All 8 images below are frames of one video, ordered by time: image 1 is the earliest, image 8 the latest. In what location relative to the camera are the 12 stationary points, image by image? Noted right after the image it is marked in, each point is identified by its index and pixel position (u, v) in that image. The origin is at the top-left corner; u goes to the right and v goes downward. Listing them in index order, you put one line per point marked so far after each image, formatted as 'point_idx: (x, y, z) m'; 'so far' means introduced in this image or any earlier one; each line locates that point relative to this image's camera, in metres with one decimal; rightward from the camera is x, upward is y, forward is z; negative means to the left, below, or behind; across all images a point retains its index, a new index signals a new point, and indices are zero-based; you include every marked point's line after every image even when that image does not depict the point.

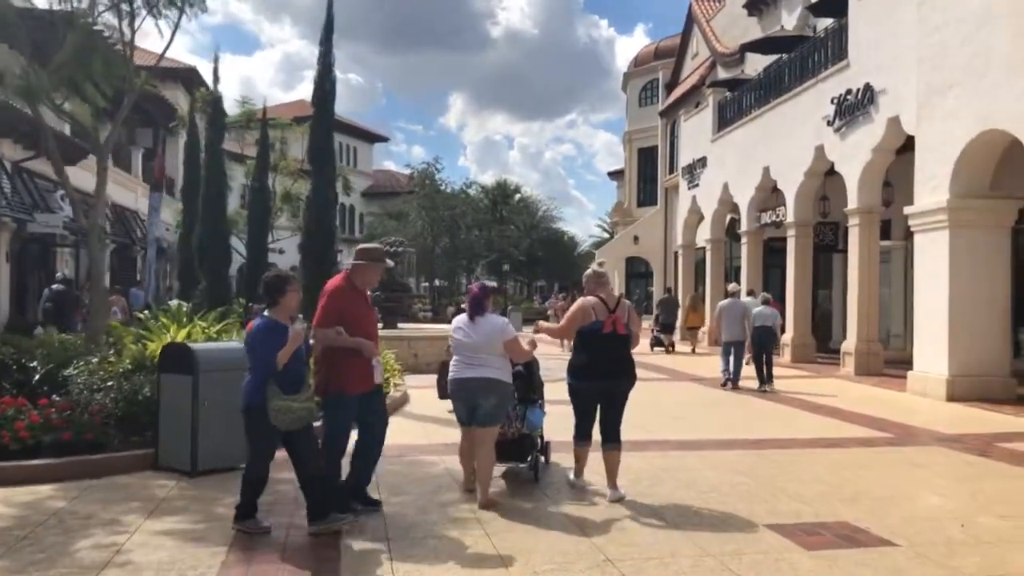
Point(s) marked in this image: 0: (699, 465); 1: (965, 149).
0: (+1.8, -1.7, +8.2) m
1: (+6.8, +2.1, +13.0) m
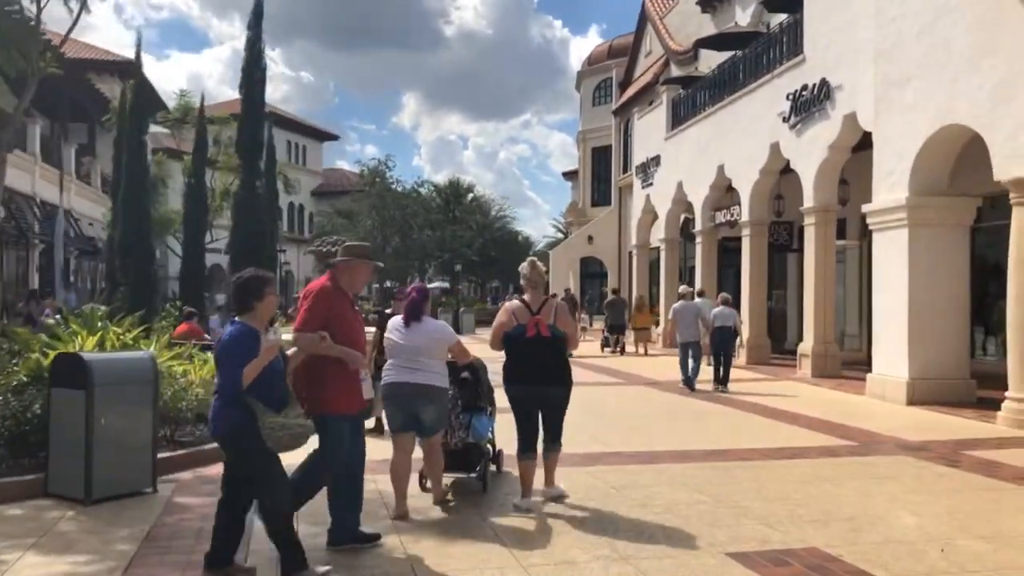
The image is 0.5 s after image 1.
0: (+1.3, -1.7, +7.6) m
1: (+6.0, +2.1, +12.6) m
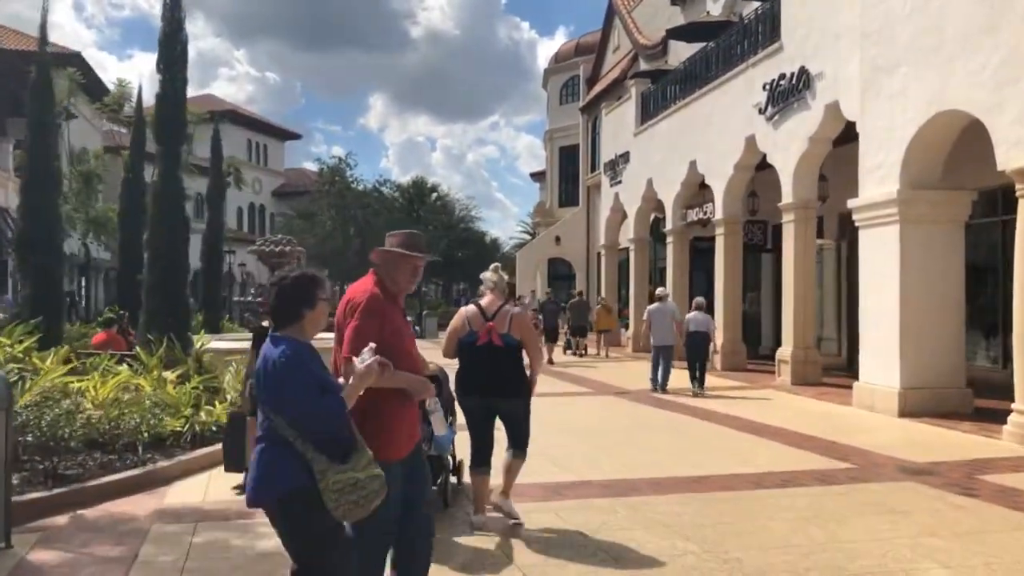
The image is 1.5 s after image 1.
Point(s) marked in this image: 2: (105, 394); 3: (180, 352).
0: (+0.9, -1.7, +6.4) m
1: (+5.4, +2.1, +11.6) m
2: (-4.0, -1.0, +8.5) m
3: (-4.1, -0.8, +10.5) m
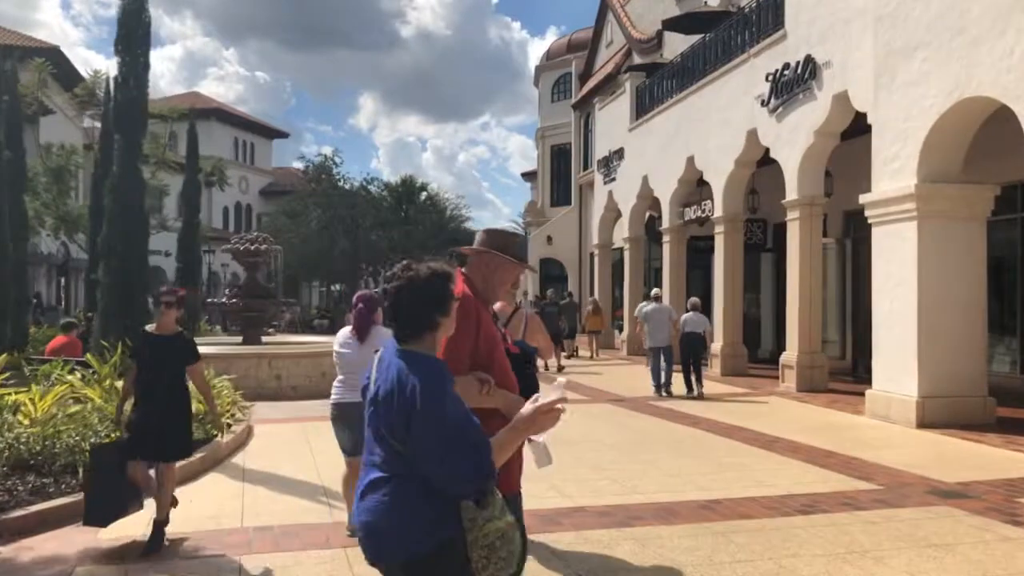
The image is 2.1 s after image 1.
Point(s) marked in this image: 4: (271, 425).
0: (+0.8, -1.7, +5.5) m
1: (+5.3, +2.0, +10.8) m
2: (-4.1, -1.0, +7.6) m
3: (-4.2, -0.8, +9.6) m
4: (-3.1, -1.8, +11.3) m
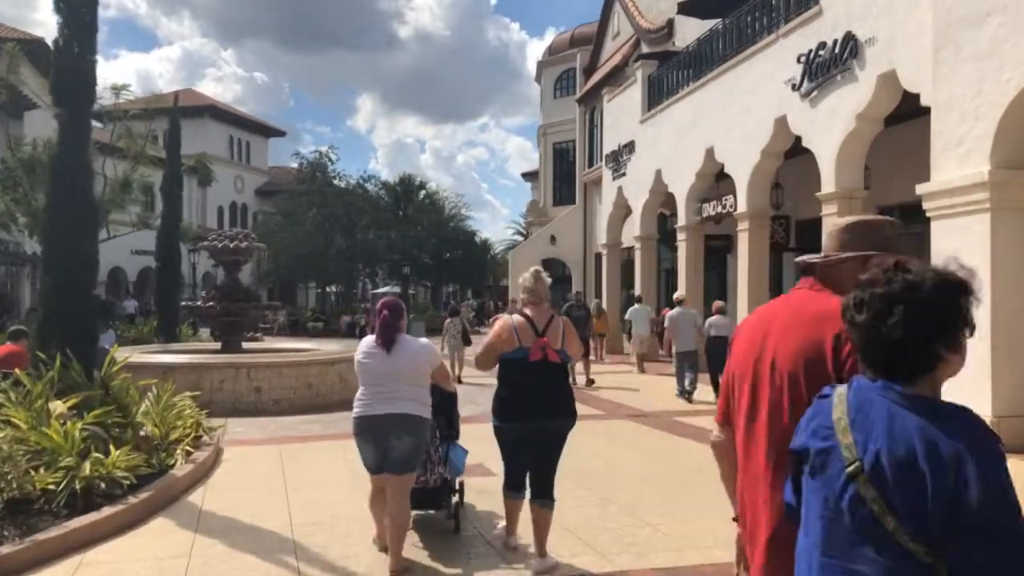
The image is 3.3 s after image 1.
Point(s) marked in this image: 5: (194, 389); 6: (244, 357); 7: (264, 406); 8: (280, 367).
0: (+0.9, -1.7, +4.1) m
1: (+5.4, +2.0, +9.3) m
2: (-4.0, -1.1, +6.1) m
3: (-4.1, -0.8, +8.1) m
4: (-3.0, -1.8, +9.8) m
5: (-4.5, -1.4, +12.1) m
6: (-4.0, -1.0, +12.7) m
7: (-3.6, -1.7, +12.3) m
8: (-3.4, -1.1, +12.4) m
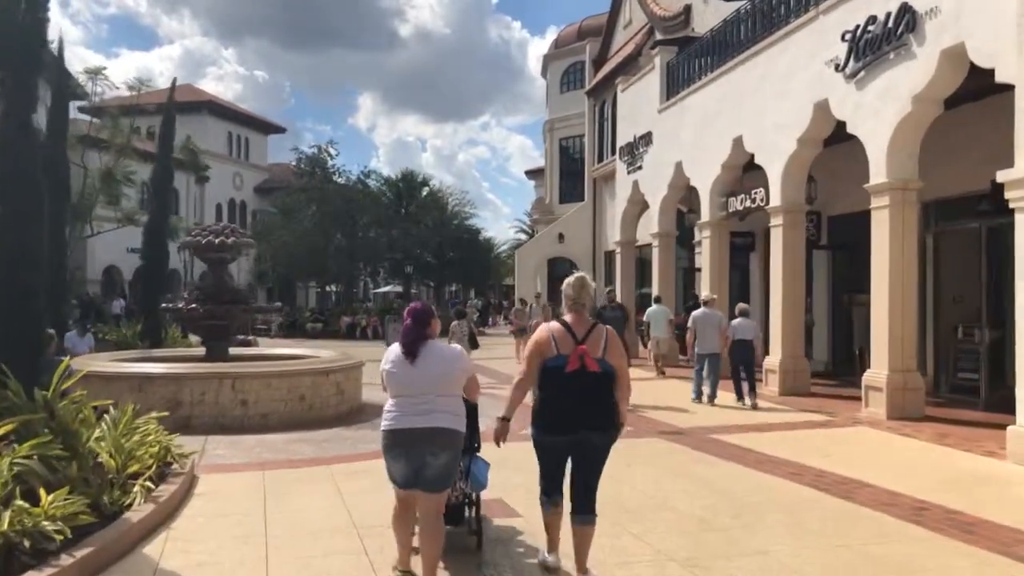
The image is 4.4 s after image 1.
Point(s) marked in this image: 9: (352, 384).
0: (+1.1, -1.8, +2.7) m
1: (+5.6, +2.0, +7.9) m
2: (-3.8, -1.1, +4.7) m
3: (-3.9, -0.8, +6.7) m
4: (-2.8, -1.8, +8.5) m
5: (-4.3, -1.4, +10.8) m
6: (-3.7, -1.0, +11.3) m
7: (-3.3, -1.7, +11.0) m
8: (-3.1, -1.1, +11.0) m
9: (-2.3, -1.4, +12.4) m
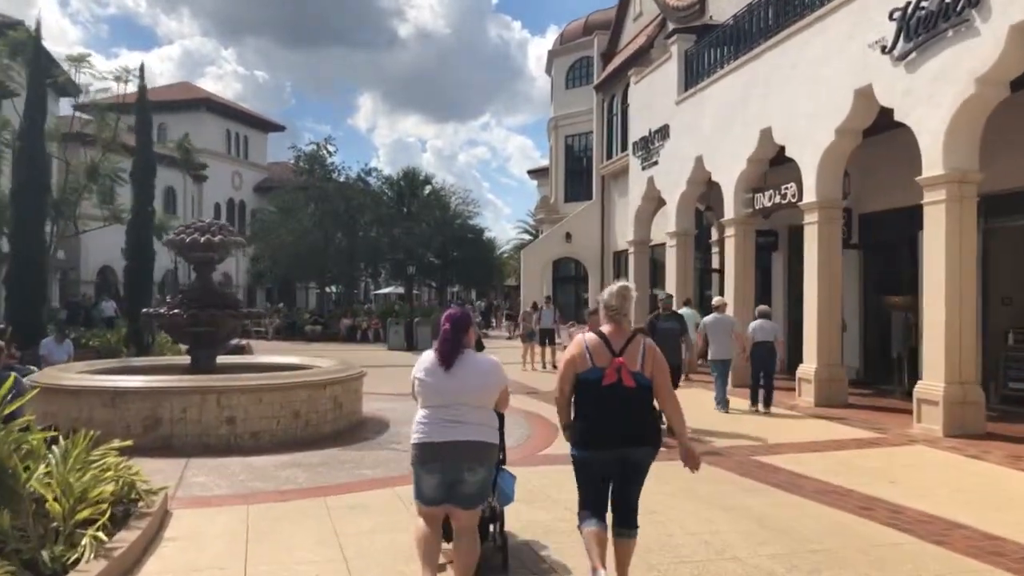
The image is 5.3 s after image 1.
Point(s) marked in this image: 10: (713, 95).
0: (+1.3, -1.8, +1.5) m
1: (+5.9, +2.0, +6.8) m
2: (-3.6, -1.1, +3.6) m
3: (-3.6, -0.9, +5.6) m
4: (-2.6, -1.9, +7.3) m
5: (-4.0, -1.5, +9.6) m
6: (-3.5, -1.1, +10.2) m
7: (-3.1, -1.7, +9.8) m
8: (-2.9, -1.2, +9.9) m
9: (-2.1, -1.4, +11.2) m
10: (+4.3, +4.1, +18.3) m
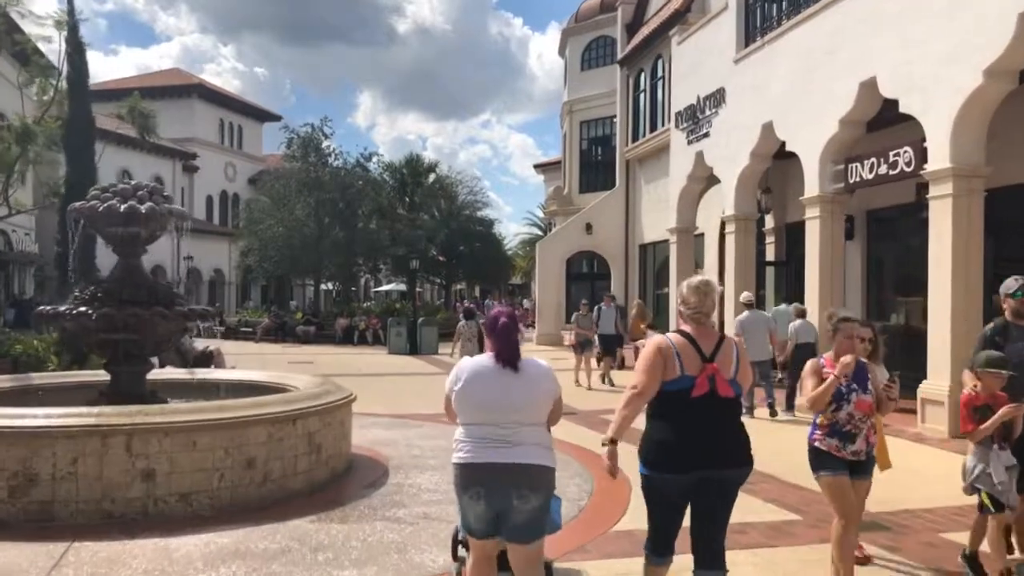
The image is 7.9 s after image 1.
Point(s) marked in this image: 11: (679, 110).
0: (+1.8, -1.7, -1.8) m
1: (+6.3, +2.0, +3.4) m
2: (-3.1, -1.0, +0.2) m
3: (-3.2, -0.8, +2.2) m
4: (-2.1, -1.8, +3.9) m
5: (-3.6, -1.4, +6.2) m
6: (-3.0, -1.0, +6.8) m
7: (-2.6, -1.6, +6.5) m
8: (-2.4, -1.1, +6.5) m
9: (-1.6, -1.3, +7.9) m
10: (+4.8, +4.2, +14.9) m
11: (+3.8, +4.1, +19.5) m
